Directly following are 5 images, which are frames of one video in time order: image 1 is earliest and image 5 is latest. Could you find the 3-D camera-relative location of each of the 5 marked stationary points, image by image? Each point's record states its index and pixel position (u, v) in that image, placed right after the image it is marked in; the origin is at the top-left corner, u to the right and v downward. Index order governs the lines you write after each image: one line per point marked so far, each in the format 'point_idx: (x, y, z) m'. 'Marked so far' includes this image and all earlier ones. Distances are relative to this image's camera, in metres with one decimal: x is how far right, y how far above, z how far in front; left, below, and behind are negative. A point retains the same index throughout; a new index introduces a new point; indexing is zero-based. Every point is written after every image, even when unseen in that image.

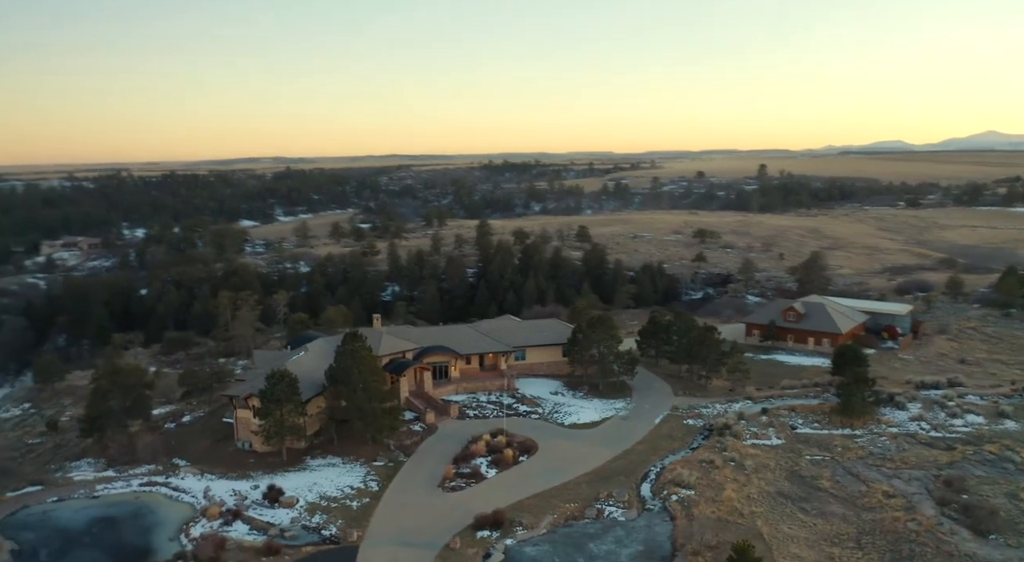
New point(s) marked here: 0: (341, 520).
0: (-4.4, -6.0, +16.9) m
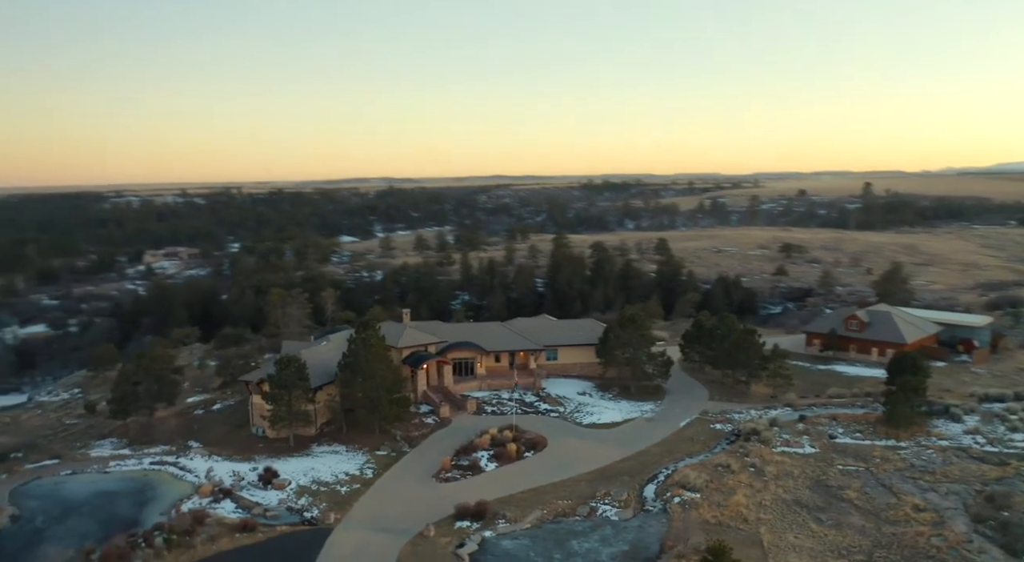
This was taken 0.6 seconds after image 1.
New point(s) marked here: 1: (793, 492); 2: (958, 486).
0: (-4.7, -5.6, +16.8) m
1: (+8.1, -6.0, +19.2) m
2: (+12.7, -5.8, +19.1) m
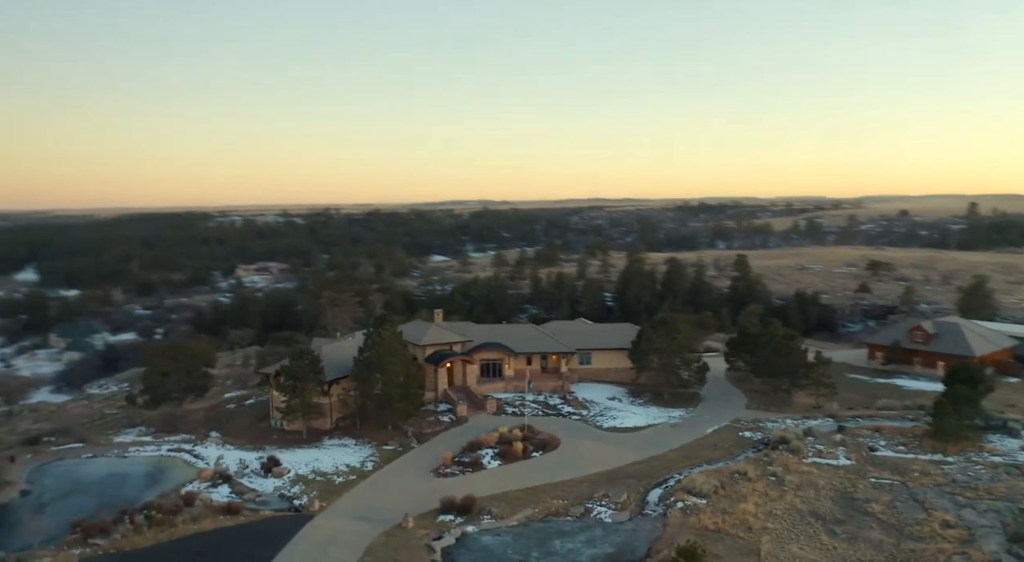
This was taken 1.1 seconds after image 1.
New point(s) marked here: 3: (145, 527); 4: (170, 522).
0: (-4.9, -5.3, +16.8) m
1: (+8.0, -5.9, +17.9) m
2: (+12.7, -5.8, +17.4) m
3: (-7.6, -5.0, +13.8) m
4: (-7.2, -5.0, +14.1) m
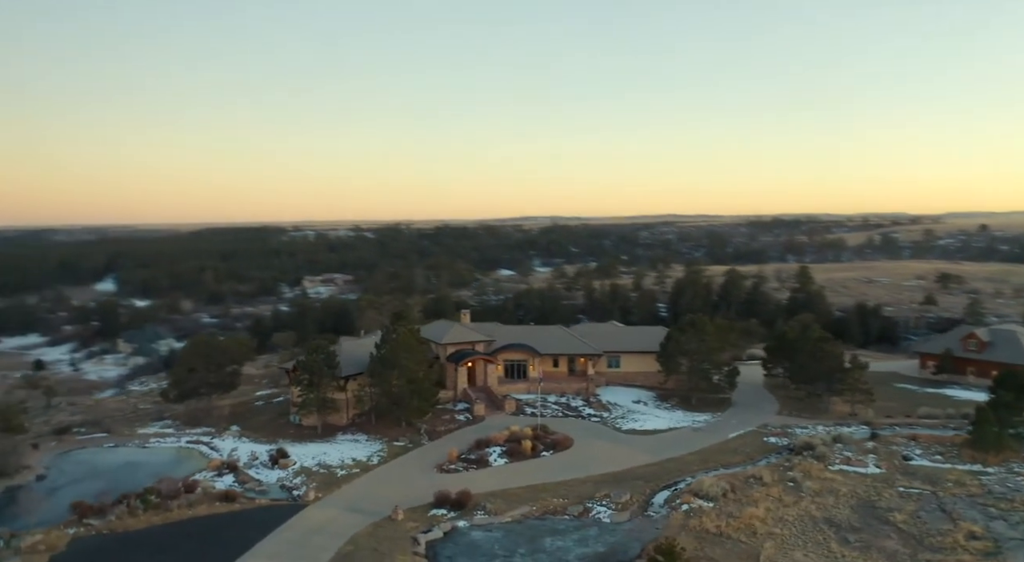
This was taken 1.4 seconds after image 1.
0: (-4.9, -5.1, +16.9) m
1: (+8.0, -5.8, +17.0) m
2: (+12.6, -5.7, +16.1) m
3: (-7.8, -4.8, +14.1) m
4: (-7.4, -4.8, +14.4) m
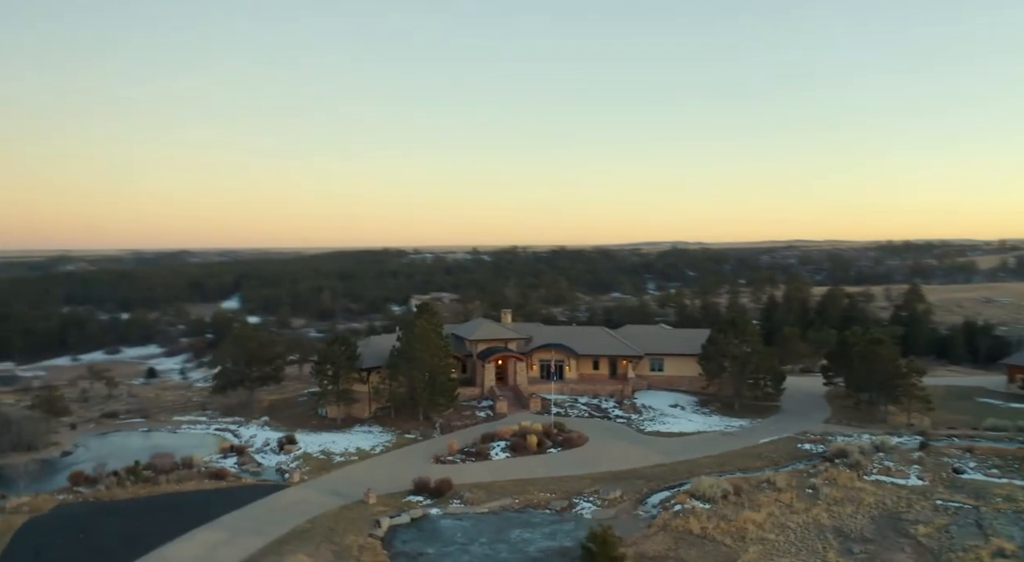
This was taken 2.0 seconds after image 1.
0: (-5.2, -4.8, +17.2) m
1: (+7.7, -5.5, +15.6) m
2: (+12.1, -5.4, +14.1) m
3: (-8.4, -4.4, +14.8) m
4: (-8.0, -4.5, +15.0) m
